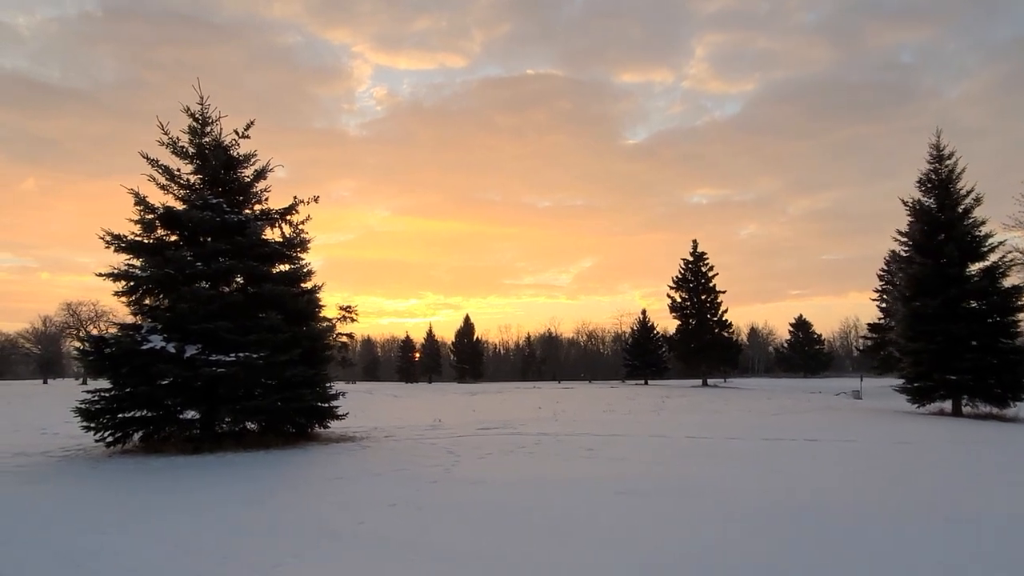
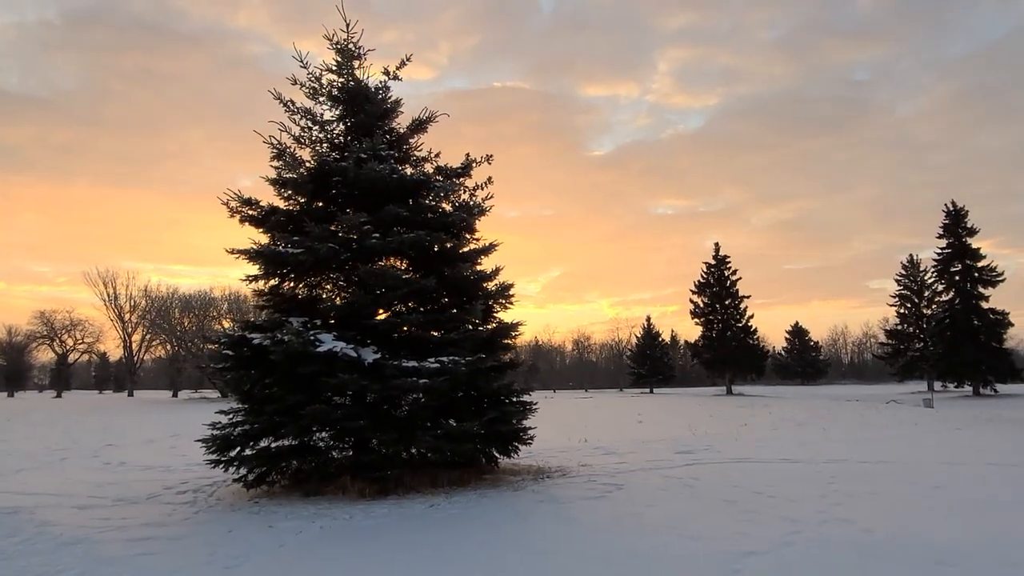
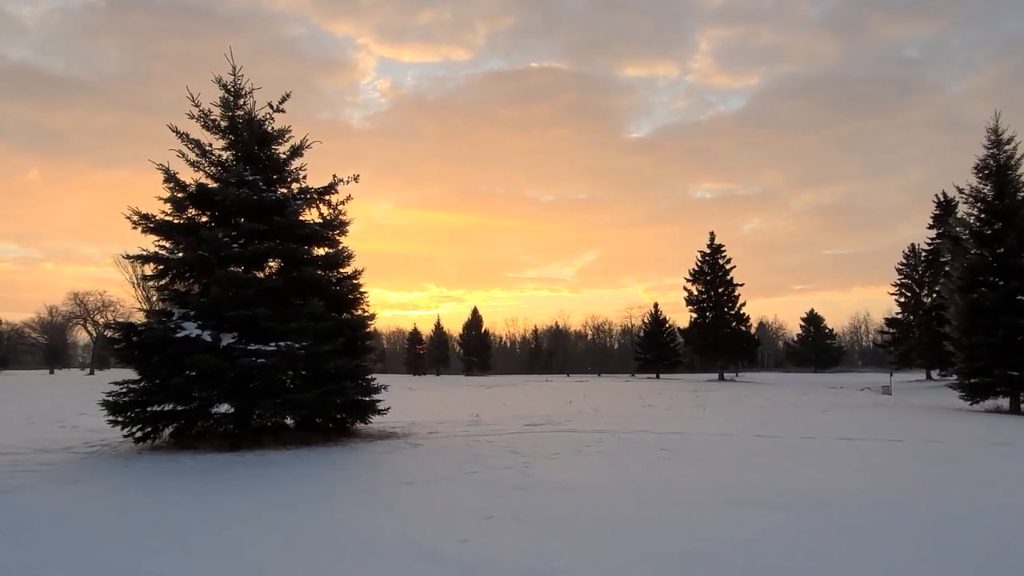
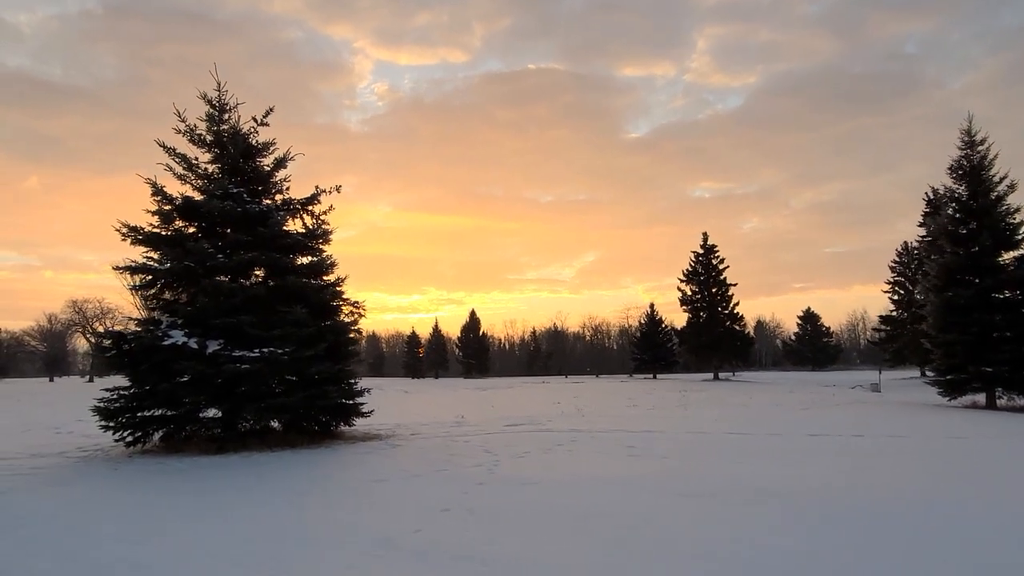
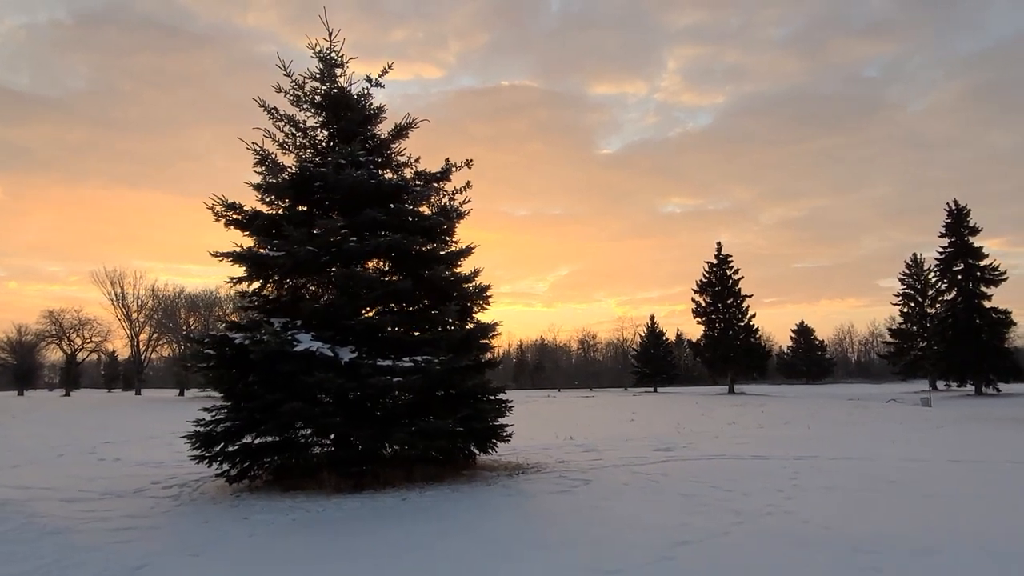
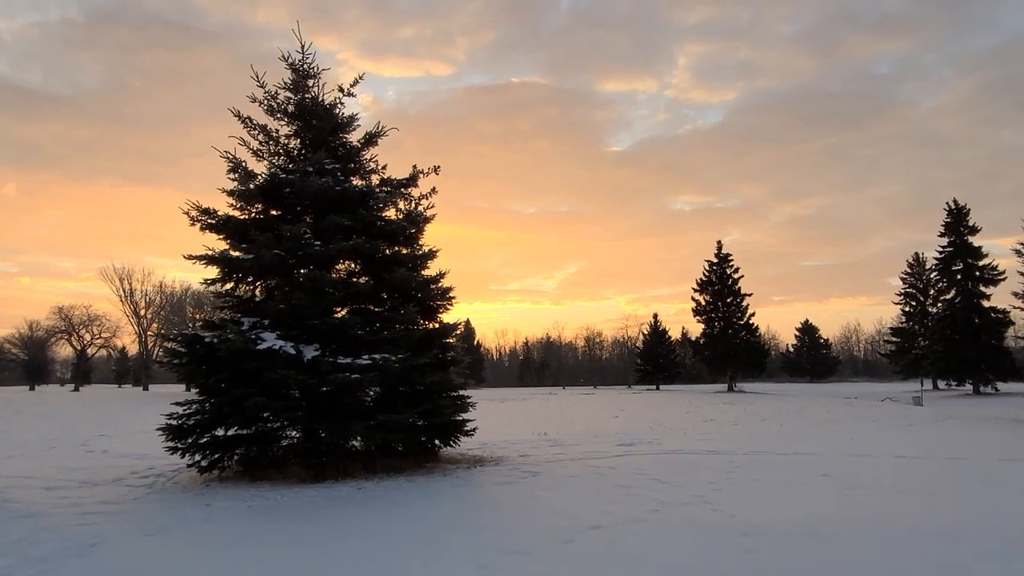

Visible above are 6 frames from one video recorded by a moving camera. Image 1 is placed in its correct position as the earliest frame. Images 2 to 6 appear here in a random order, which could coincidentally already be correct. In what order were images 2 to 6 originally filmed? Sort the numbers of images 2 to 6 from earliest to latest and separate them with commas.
4, 3, 6, 5, 2
